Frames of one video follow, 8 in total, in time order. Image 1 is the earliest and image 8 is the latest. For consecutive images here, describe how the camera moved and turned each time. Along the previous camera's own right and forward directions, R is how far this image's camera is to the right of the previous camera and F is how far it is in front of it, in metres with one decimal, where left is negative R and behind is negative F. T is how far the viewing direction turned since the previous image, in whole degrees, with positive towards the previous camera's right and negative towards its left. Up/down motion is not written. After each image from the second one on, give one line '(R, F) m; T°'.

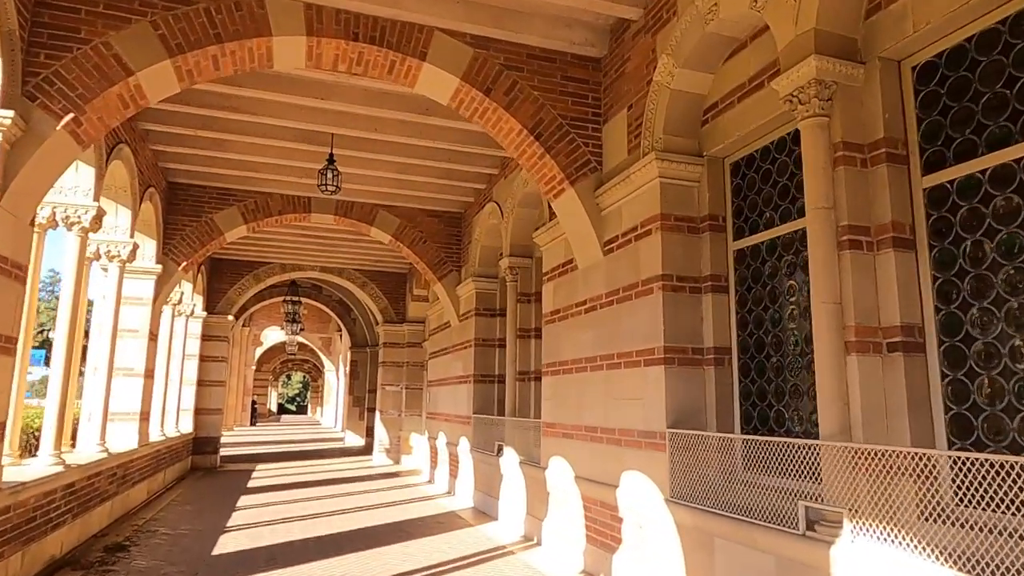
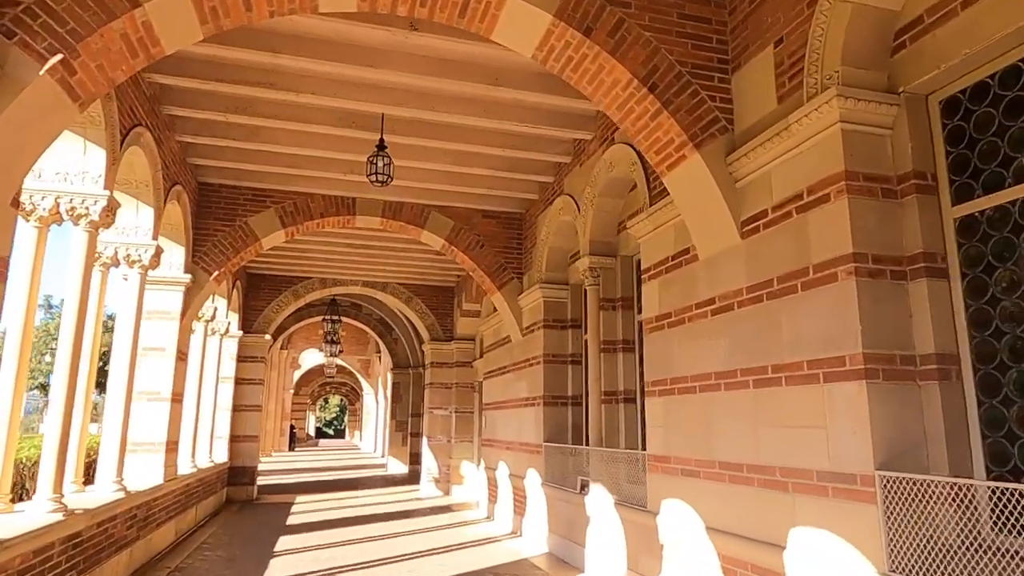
(-0.6, +1.4) m; -3°
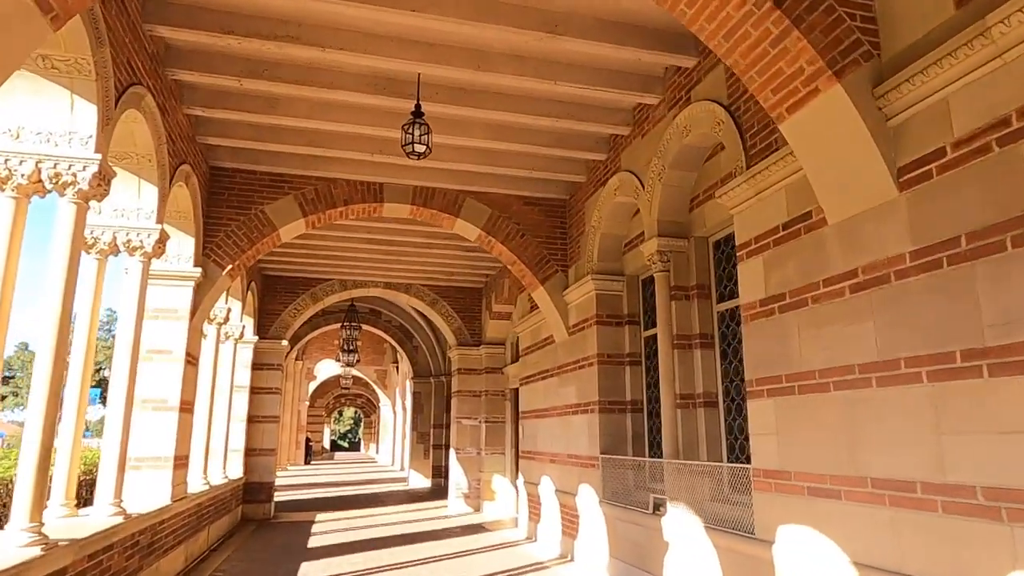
(-0.4, +1.0) m; -1°
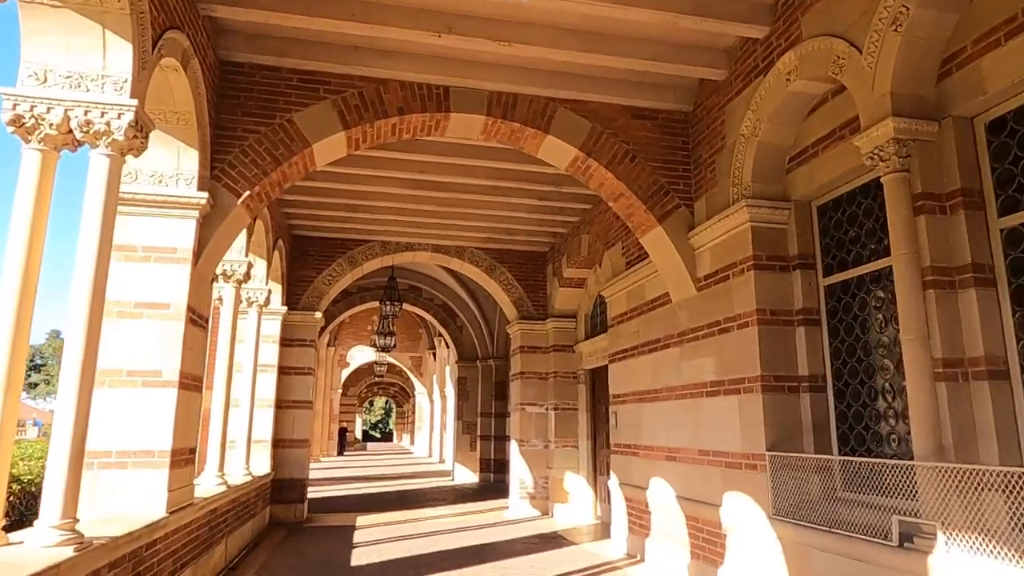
(-0.8, +2.2) m; -2°
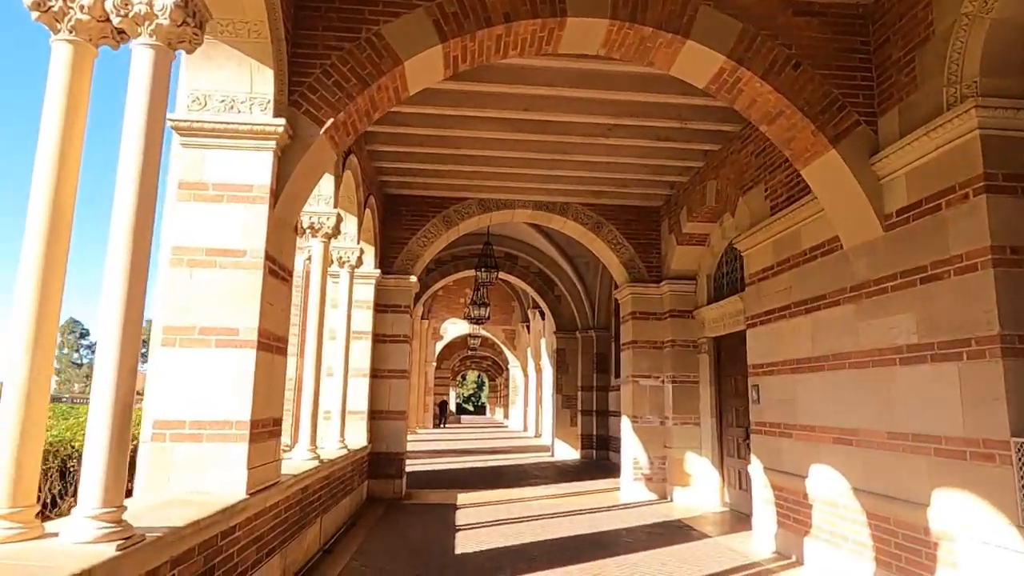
(-0.4, +1.1) m; -8°
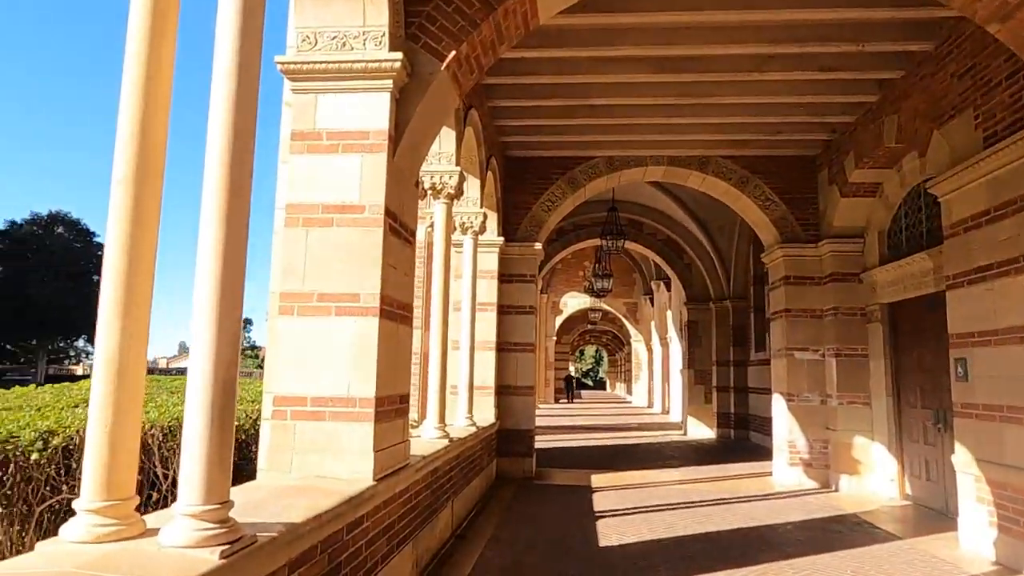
(-0.3, +0.8) m; -10°
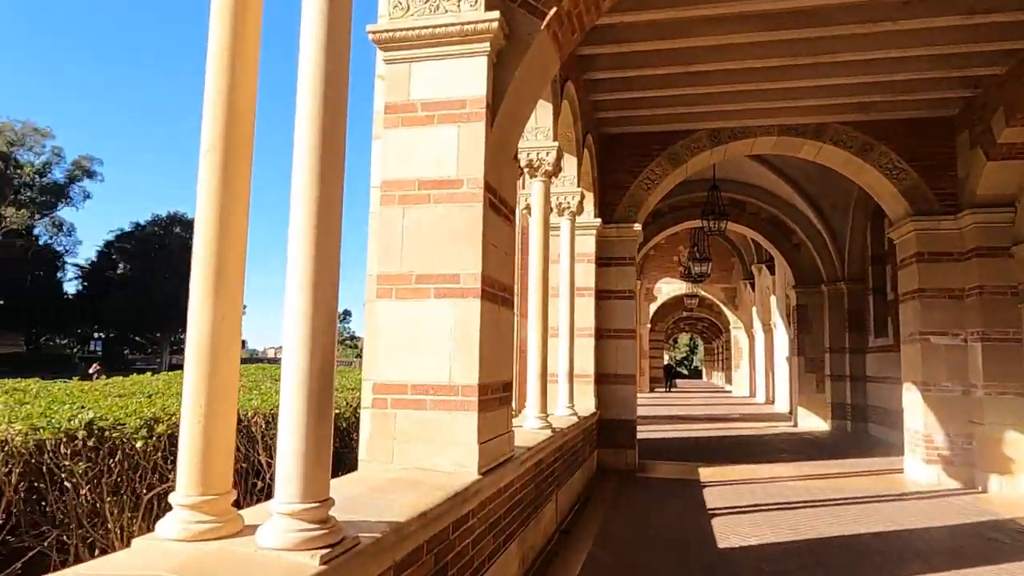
(-0.1, +0.4) m; -8°
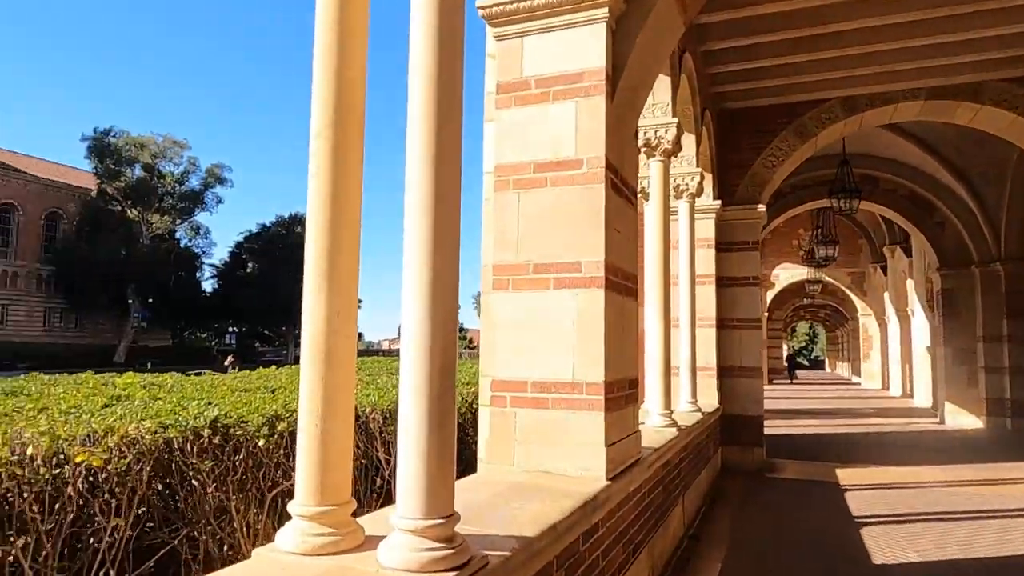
(-0.1, +0.3) m; -9°
